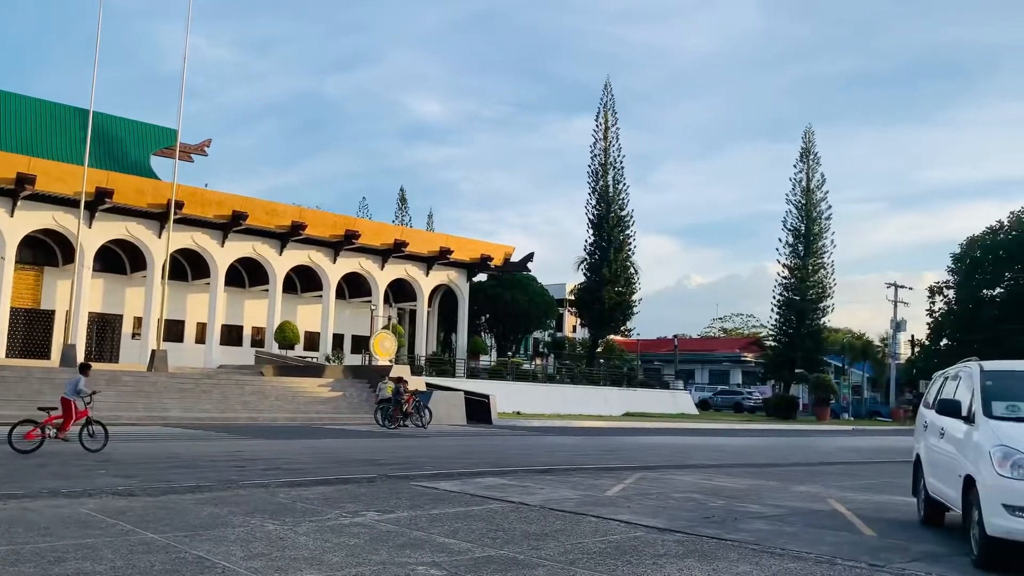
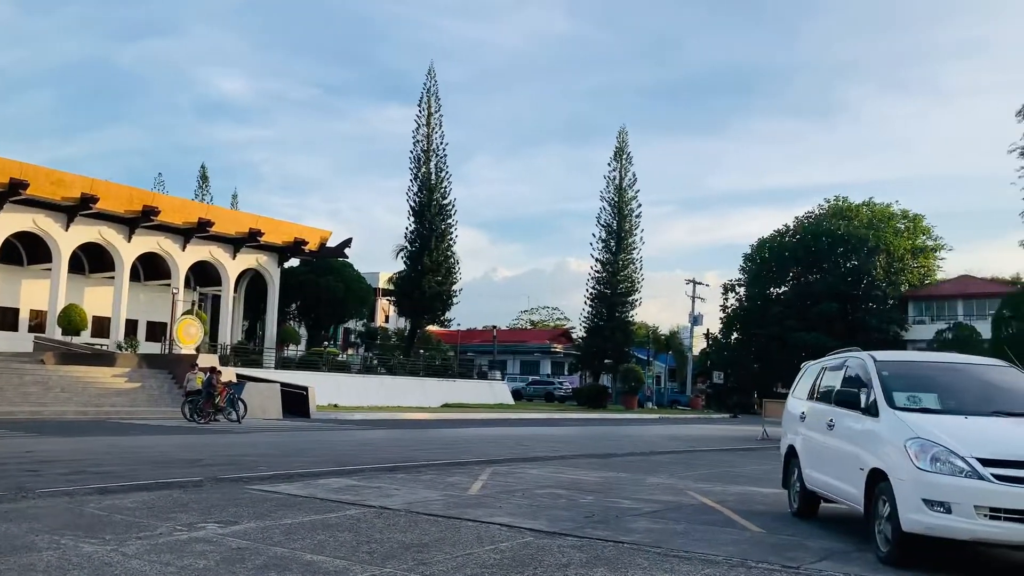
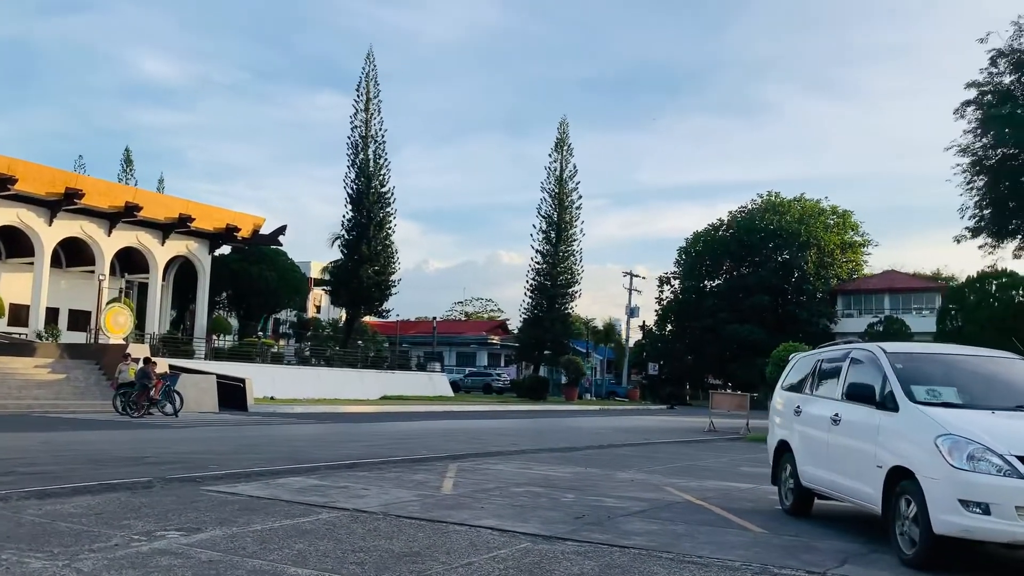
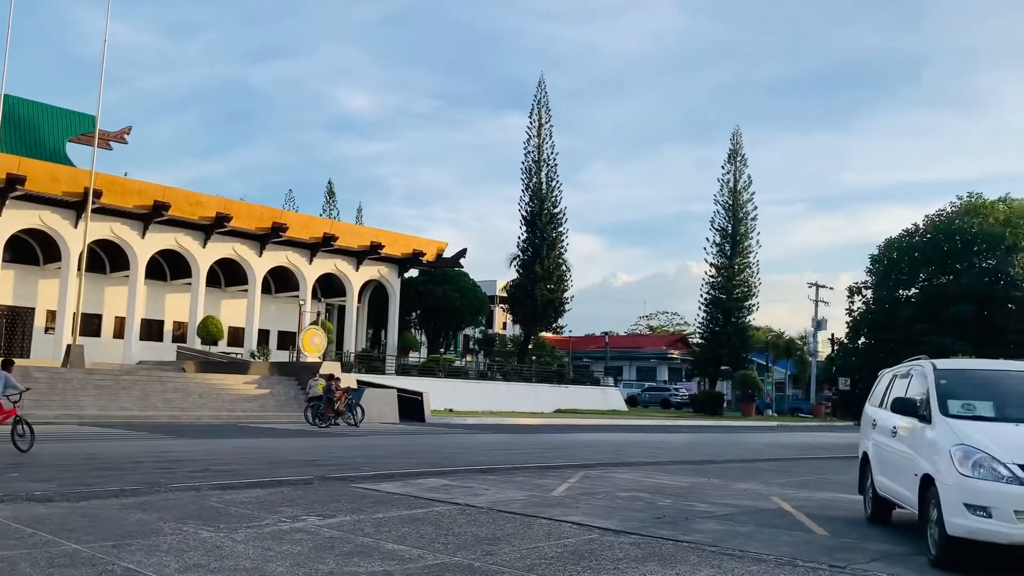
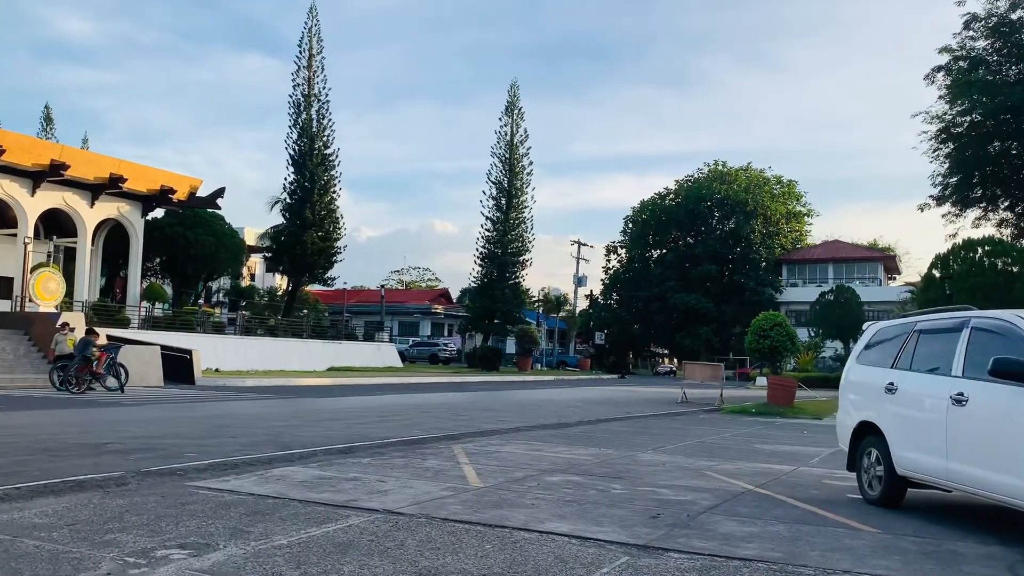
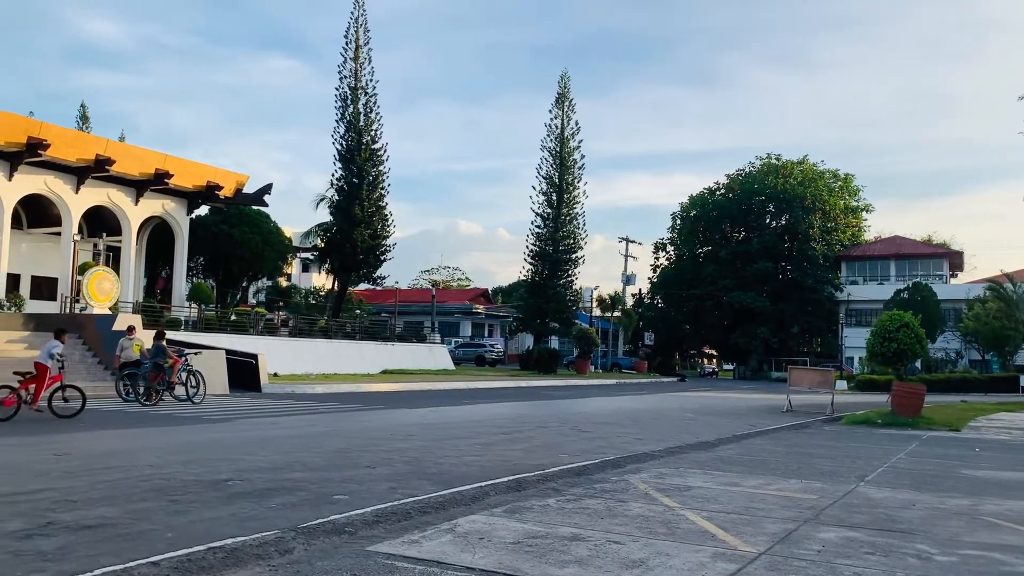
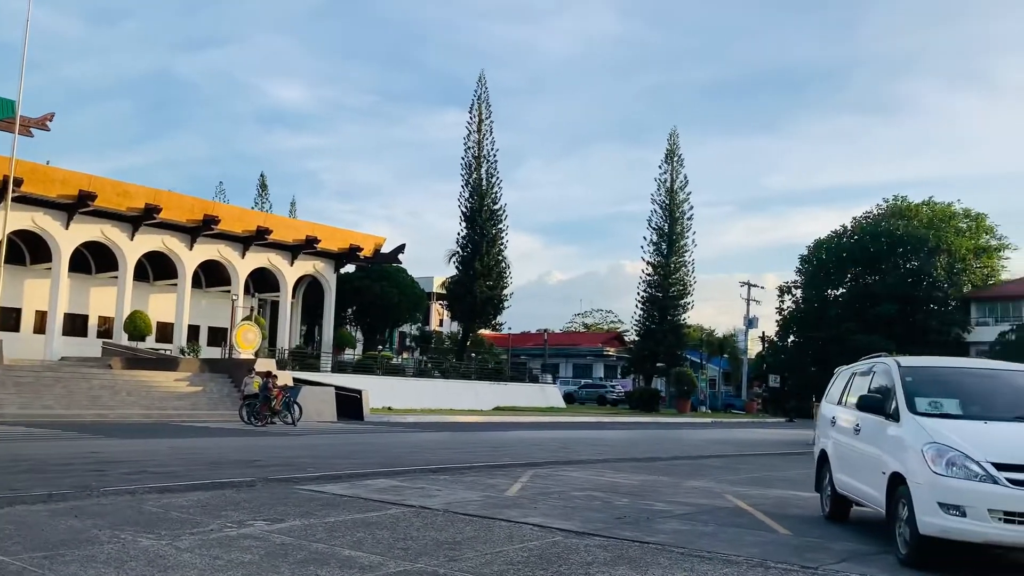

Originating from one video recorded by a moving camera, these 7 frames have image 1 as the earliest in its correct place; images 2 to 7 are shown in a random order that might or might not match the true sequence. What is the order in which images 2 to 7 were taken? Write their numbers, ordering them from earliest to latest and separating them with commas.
4, 7, 2, 3, 5, 6
